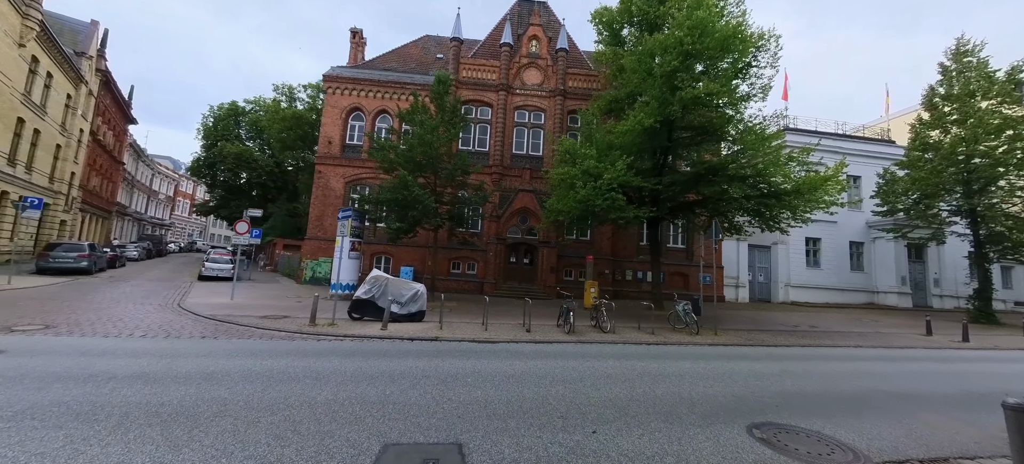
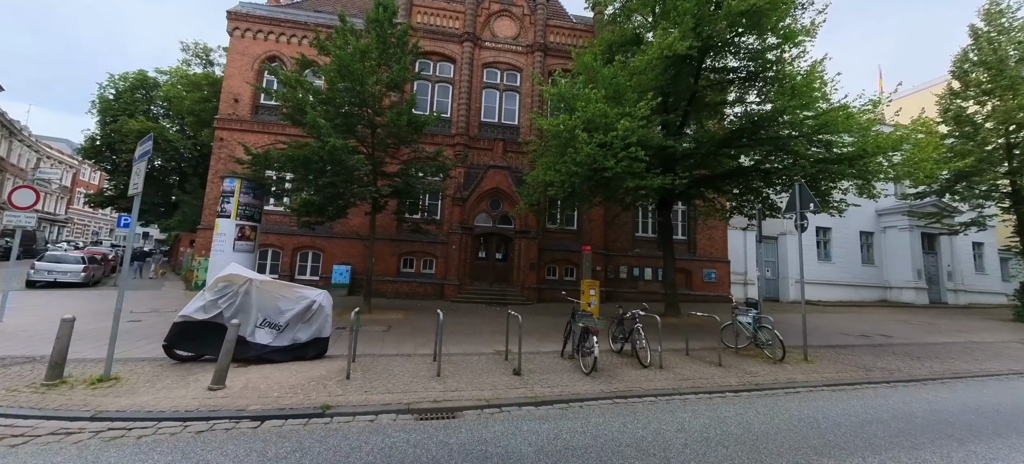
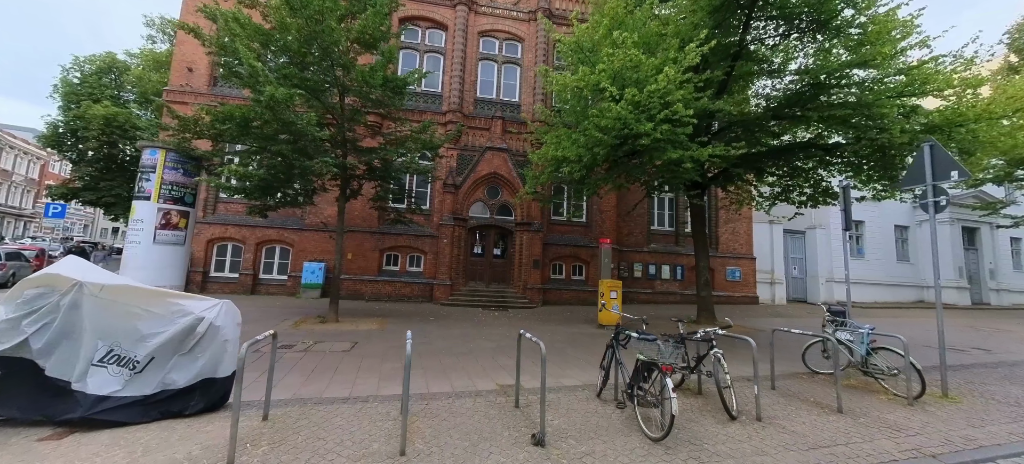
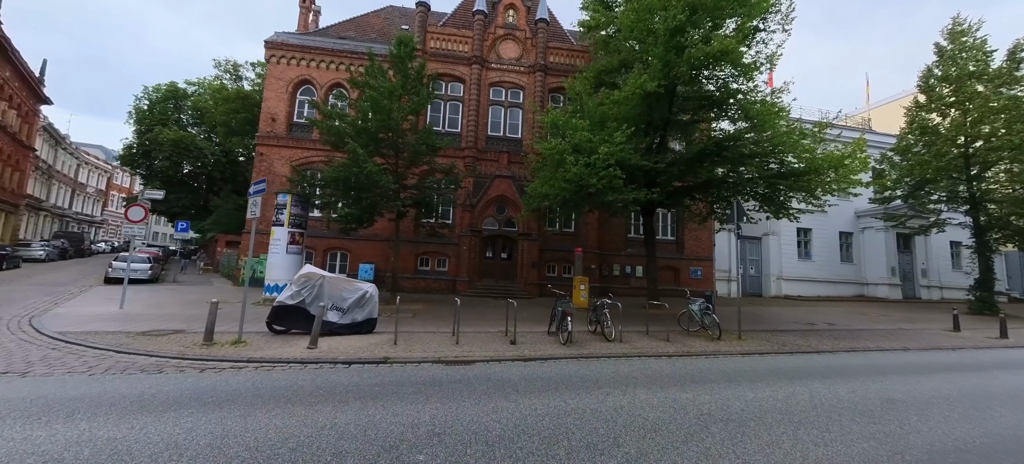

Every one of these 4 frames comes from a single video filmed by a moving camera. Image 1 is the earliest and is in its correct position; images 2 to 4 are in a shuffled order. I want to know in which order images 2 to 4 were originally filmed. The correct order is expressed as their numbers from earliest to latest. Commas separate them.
4, 2, 3
